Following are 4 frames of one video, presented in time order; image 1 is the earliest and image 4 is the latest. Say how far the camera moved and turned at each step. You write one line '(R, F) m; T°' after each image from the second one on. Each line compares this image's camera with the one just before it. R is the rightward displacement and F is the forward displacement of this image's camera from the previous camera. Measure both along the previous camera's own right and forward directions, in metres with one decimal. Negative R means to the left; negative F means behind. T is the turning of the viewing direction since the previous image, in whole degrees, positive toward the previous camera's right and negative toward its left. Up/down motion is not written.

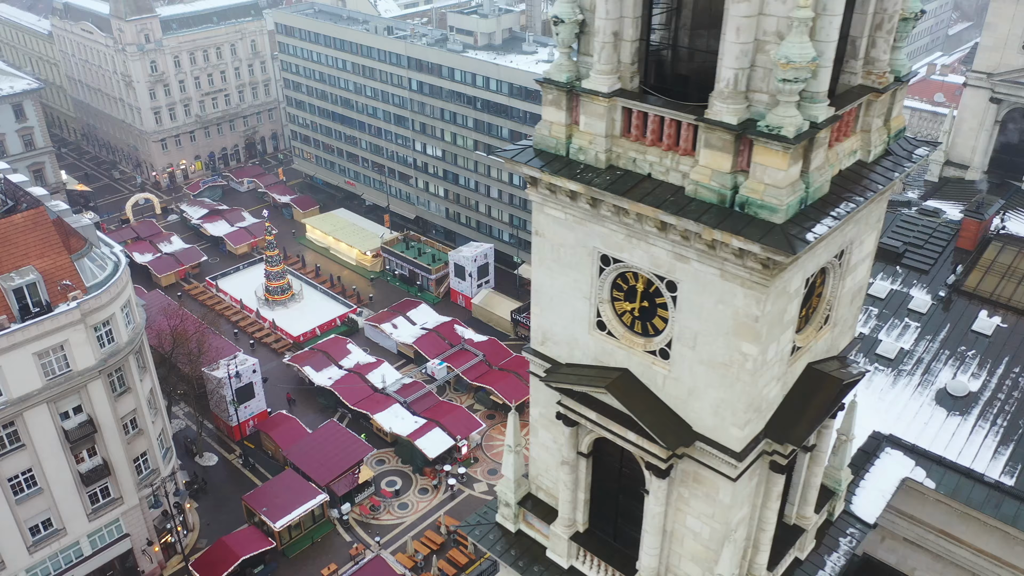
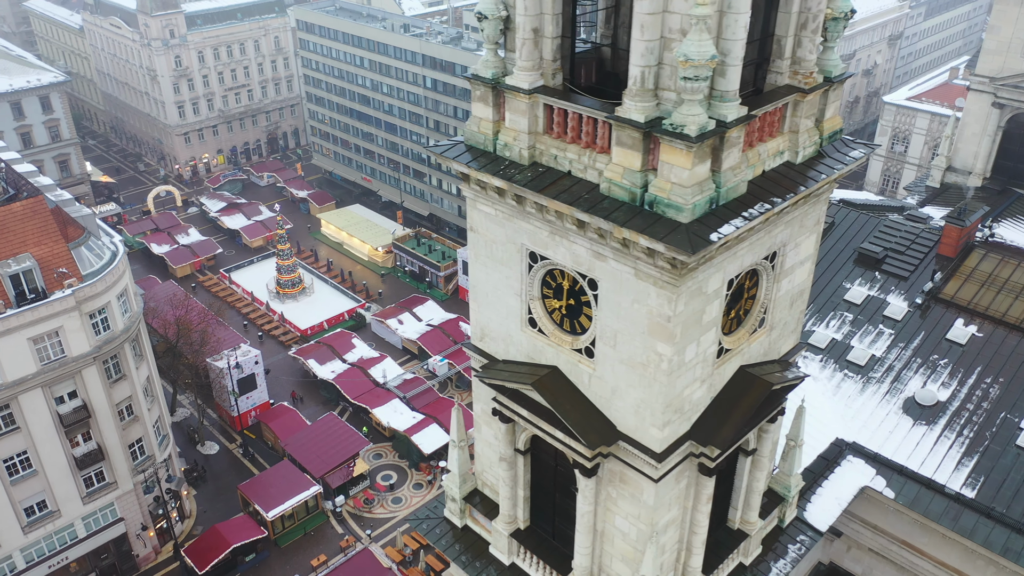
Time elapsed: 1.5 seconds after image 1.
(+3.1, 0.0) m; -2°
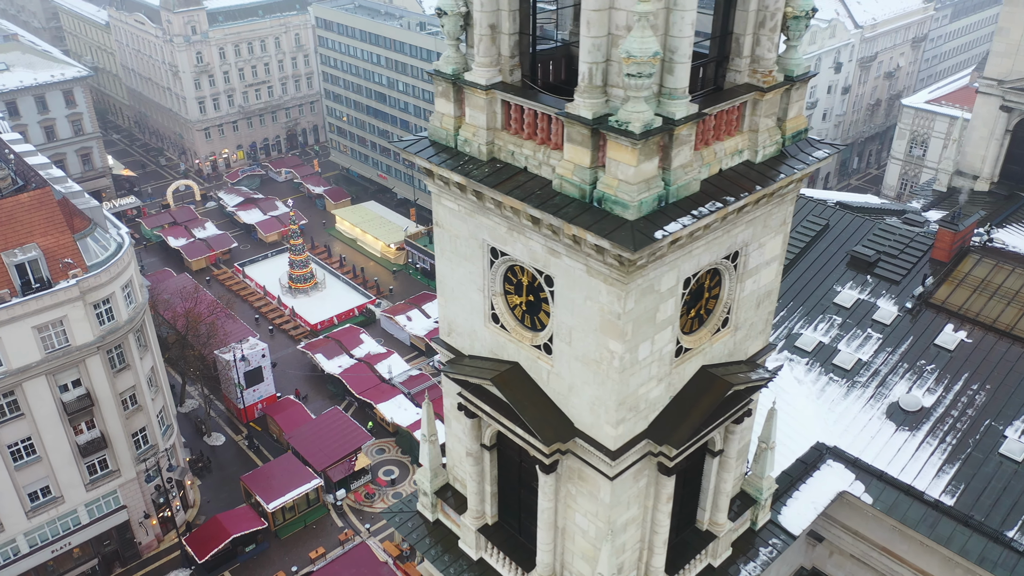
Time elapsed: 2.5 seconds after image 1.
(+1.9, -0.1) m; -2°
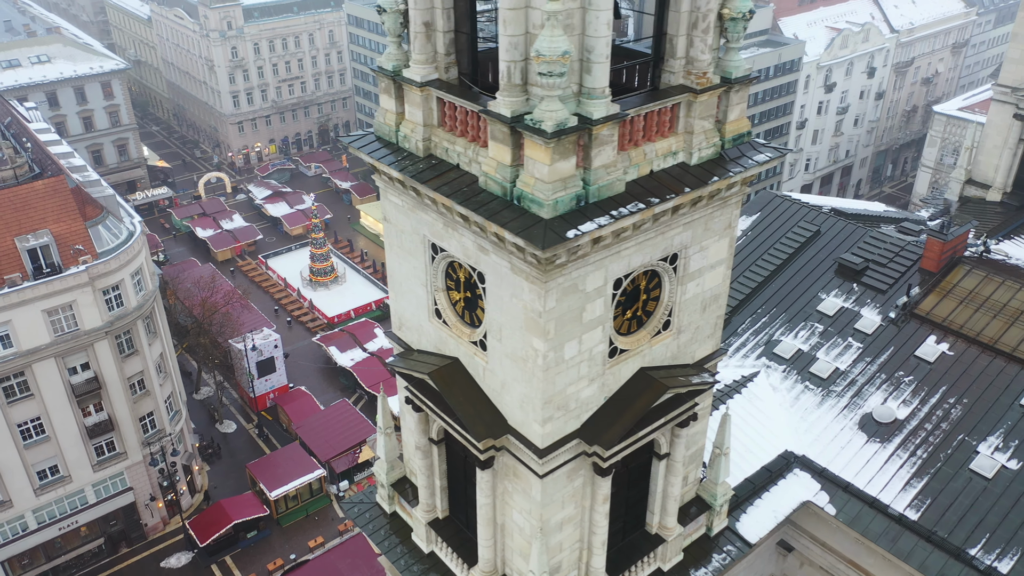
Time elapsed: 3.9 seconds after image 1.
(+3.1, -0.1) m; -3°
